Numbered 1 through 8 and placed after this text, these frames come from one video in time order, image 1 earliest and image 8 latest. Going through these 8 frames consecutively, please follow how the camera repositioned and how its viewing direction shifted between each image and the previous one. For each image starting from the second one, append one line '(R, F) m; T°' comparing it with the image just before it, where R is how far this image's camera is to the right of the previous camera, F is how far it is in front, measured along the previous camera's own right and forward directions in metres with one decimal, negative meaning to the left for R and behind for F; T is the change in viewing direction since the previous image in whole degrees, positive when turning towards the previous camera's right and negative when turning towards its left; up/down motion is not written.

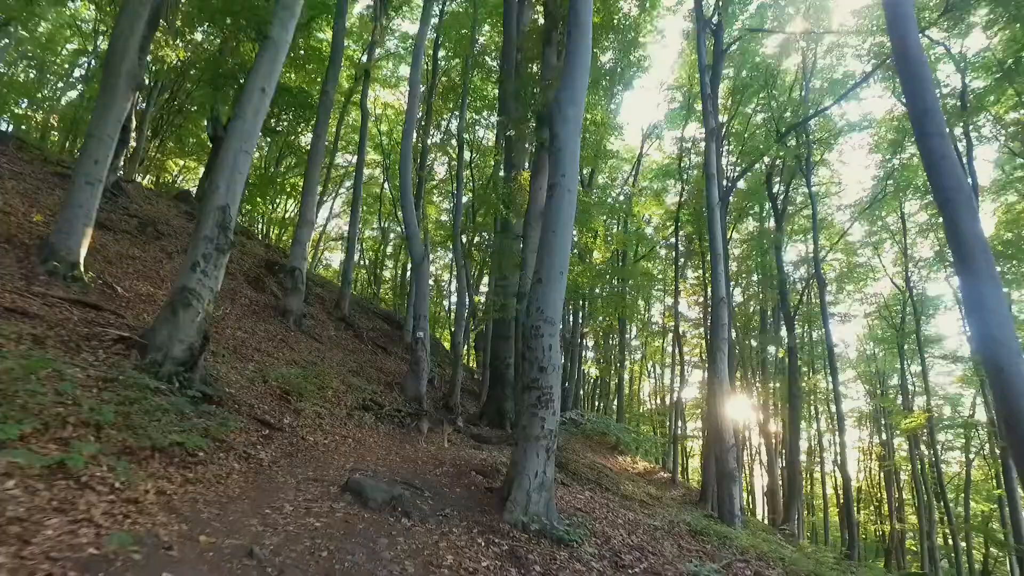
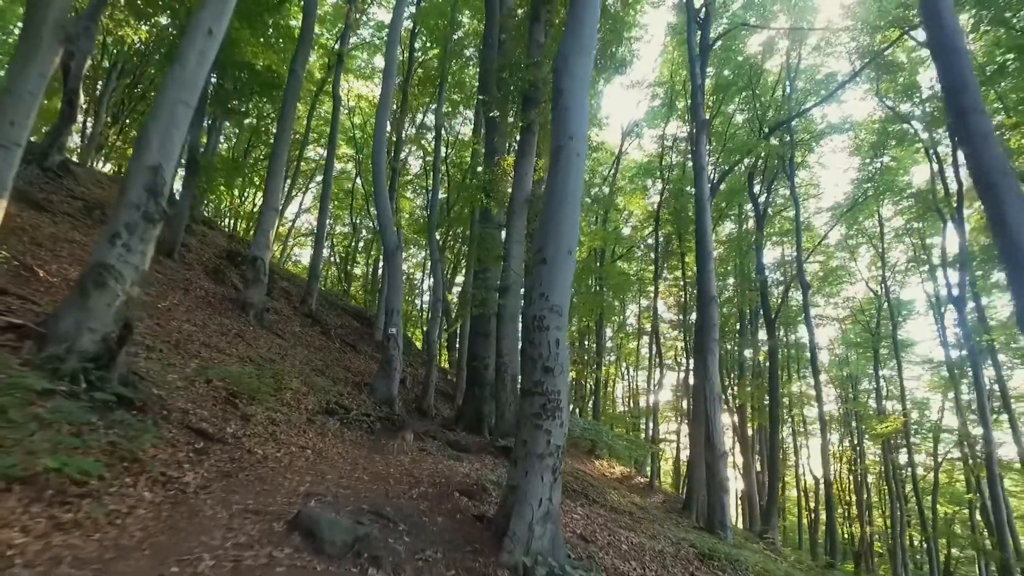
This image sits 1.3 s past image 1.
(-0.1, +0.6) m; +3°
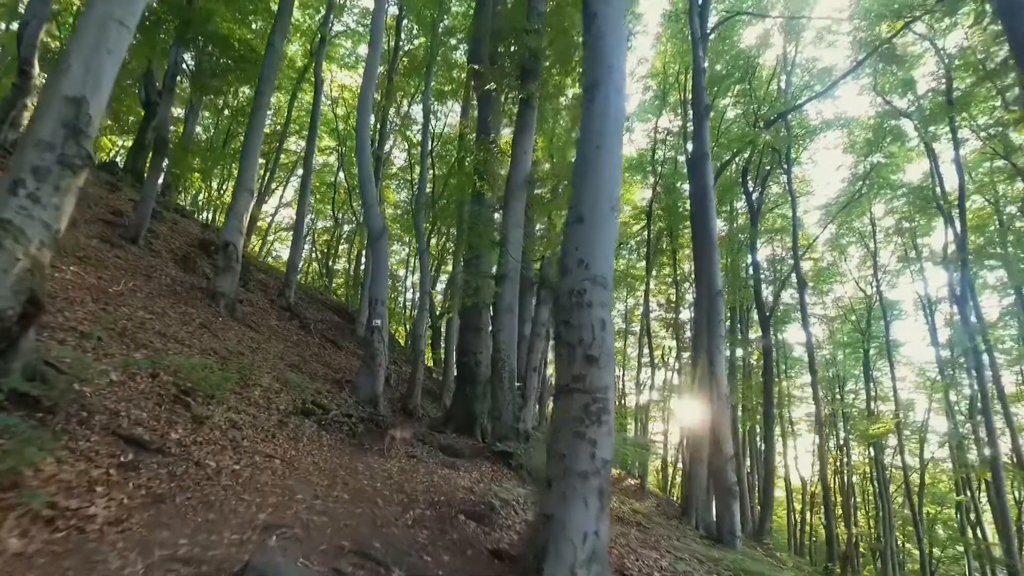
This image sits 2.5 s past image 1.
(-0.2, +0.6) m; +2°
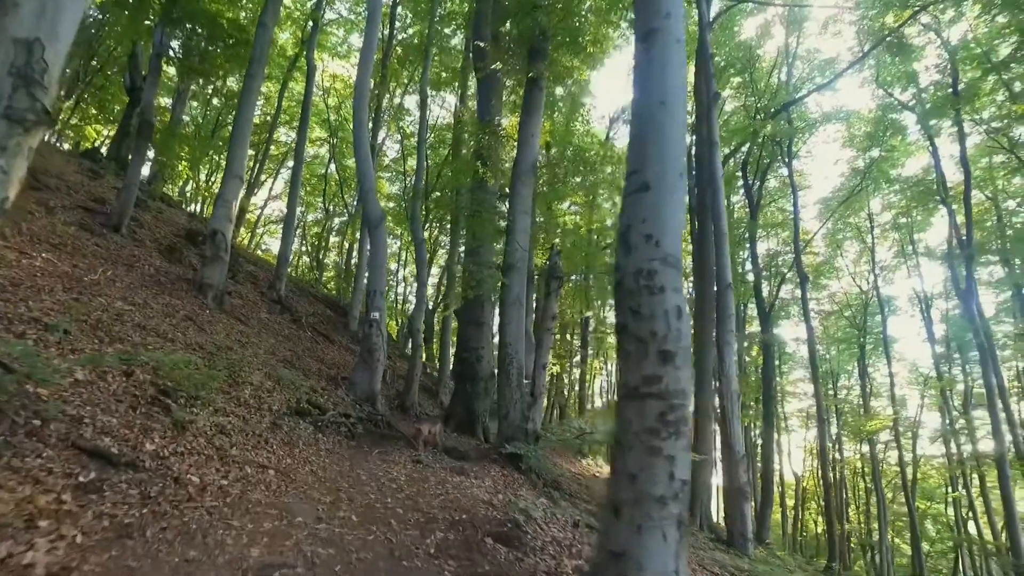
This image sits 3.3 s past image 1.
(-0.2, +0.4) m; +1°
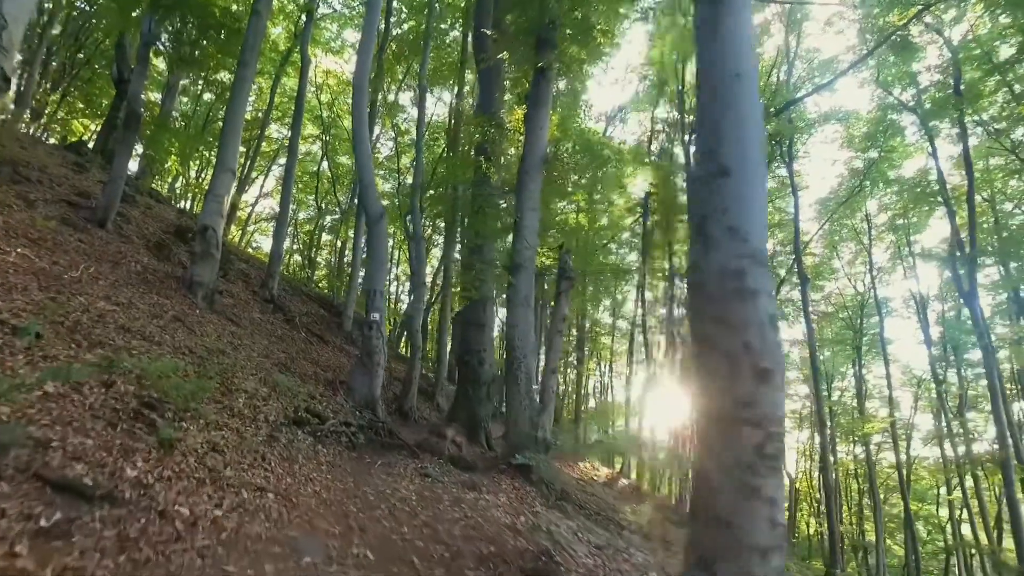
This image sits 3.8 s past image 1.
(-0.2, +0.3) m; +1°
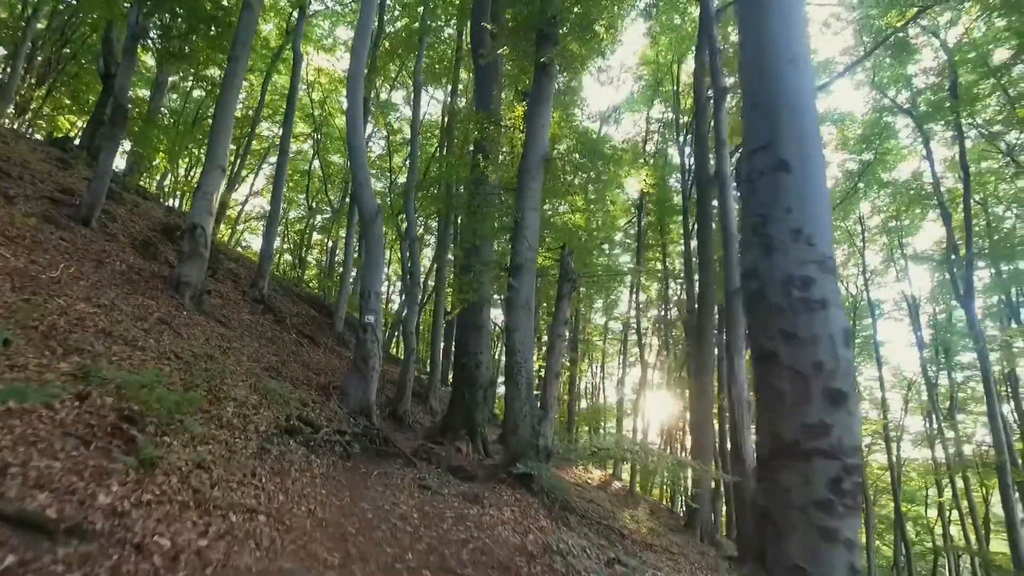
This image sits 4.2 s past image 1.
(-0.1, +0.2) m; +1°
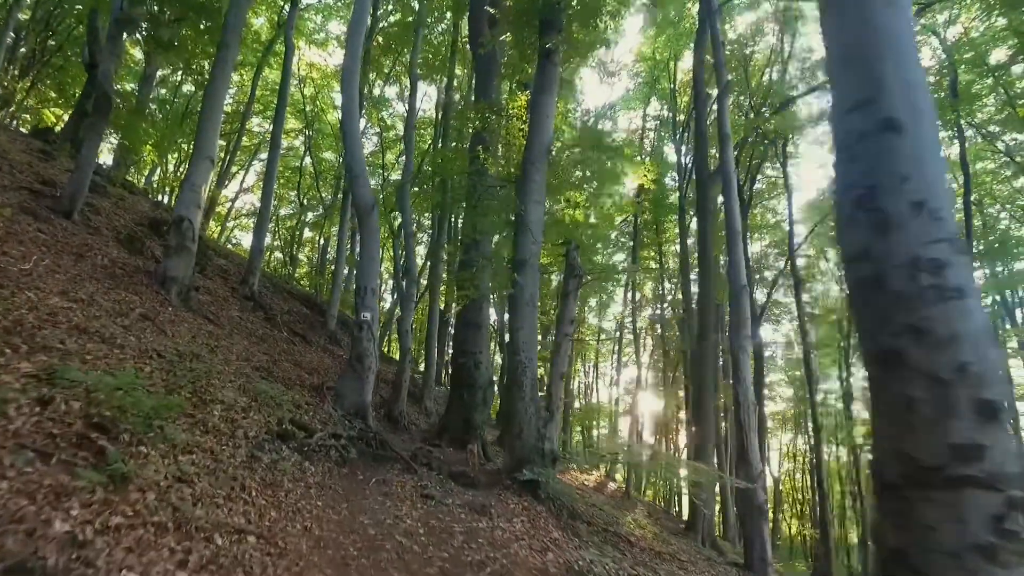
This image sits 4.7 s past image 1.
(-0.1, +0.2) m; +1°
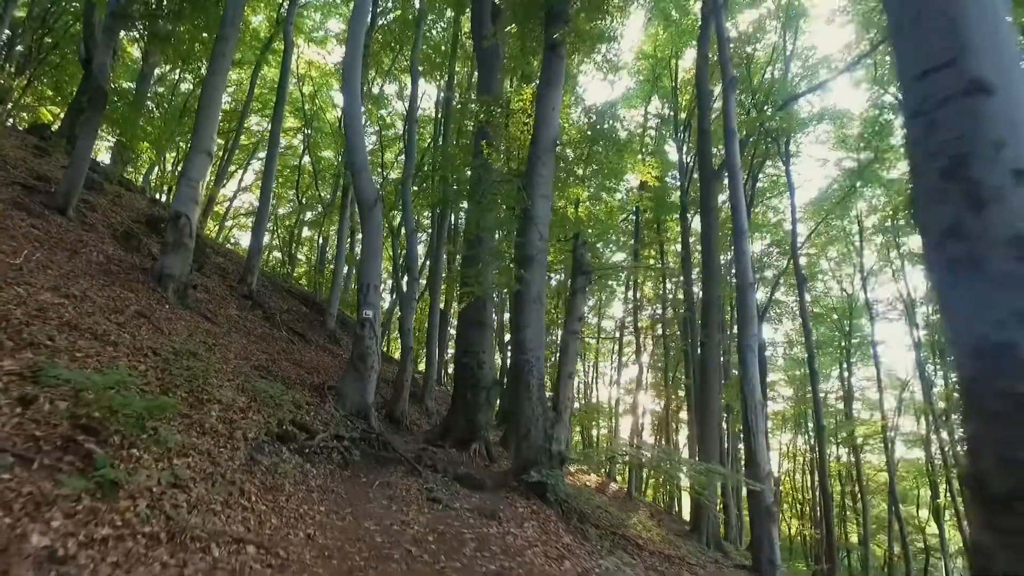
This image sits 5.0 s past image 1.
(-0.1, +0.1) m; 0°
